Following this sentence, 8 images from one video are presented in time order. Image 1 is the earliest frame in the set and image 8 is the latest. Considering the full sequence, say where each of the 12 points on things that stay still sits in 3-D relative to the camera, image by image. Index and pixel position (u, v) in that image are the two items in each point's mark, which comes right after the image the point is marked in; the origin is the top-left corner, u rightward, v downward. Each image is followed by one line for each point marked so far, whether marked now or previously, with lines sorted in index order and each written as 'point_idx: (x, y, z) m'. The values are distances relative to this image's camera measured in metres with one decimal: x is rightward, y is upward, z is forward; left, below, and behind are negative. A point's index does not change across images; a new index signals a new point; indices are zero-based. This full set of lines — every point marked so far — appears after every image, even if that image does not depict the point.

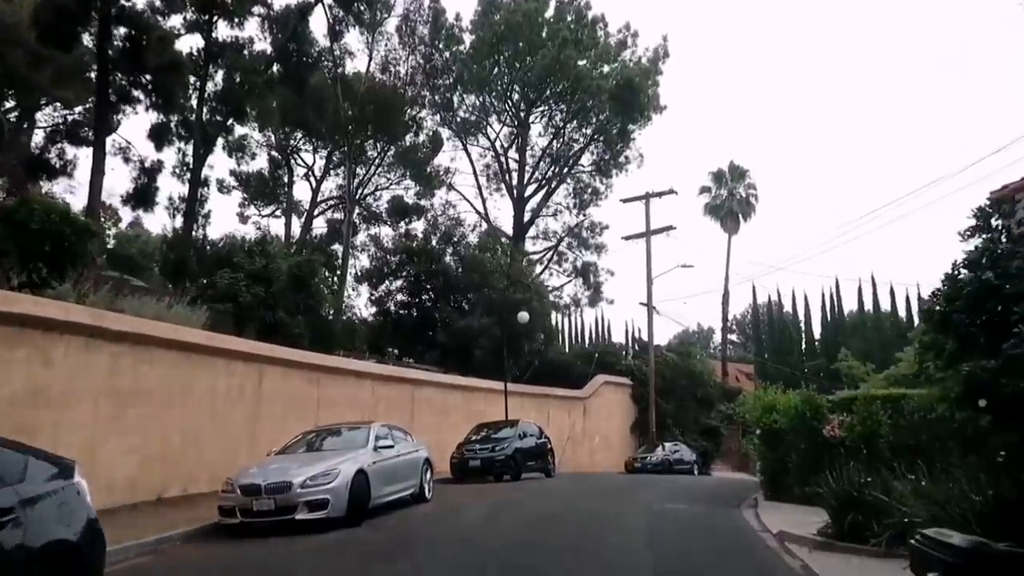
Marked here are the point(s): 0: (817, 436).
0: (+6.4, -3.1, +16.5) m
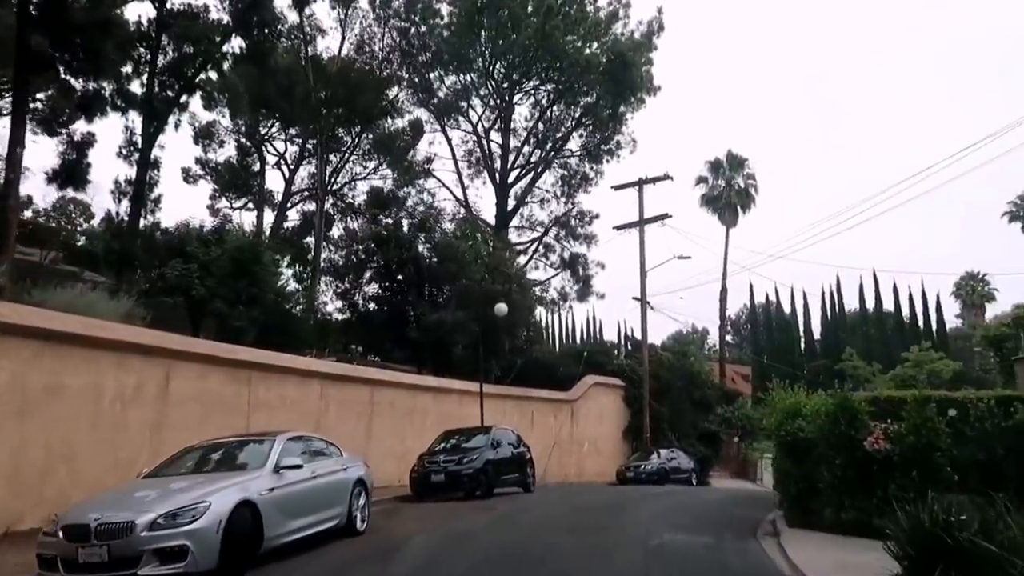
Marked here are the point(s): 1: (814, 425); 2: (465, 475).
0: (+5.7, -2.7, +13.2) m
1: (+5.3, -2.4, +13.9) m
2: (-1.1, -4.5, +19.0) m
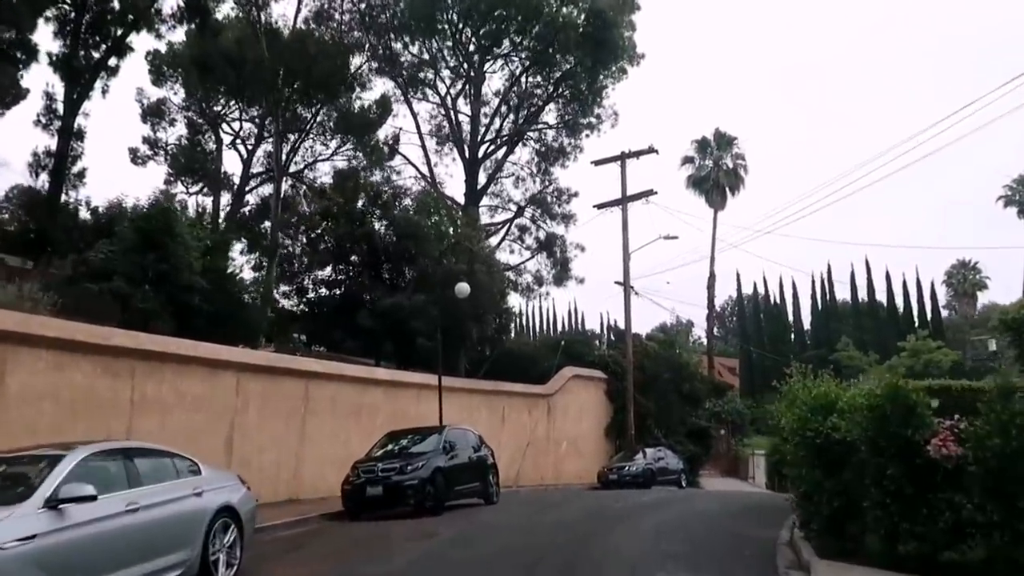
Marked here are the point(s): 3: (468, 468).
0: (+4.9, -2.1, +9.7) m
1: (+4.5, -1.8, +10.5) m
2: (-2.0, -3.9, +15.5) m
3: (-1.0, -4.0, +17.5) m
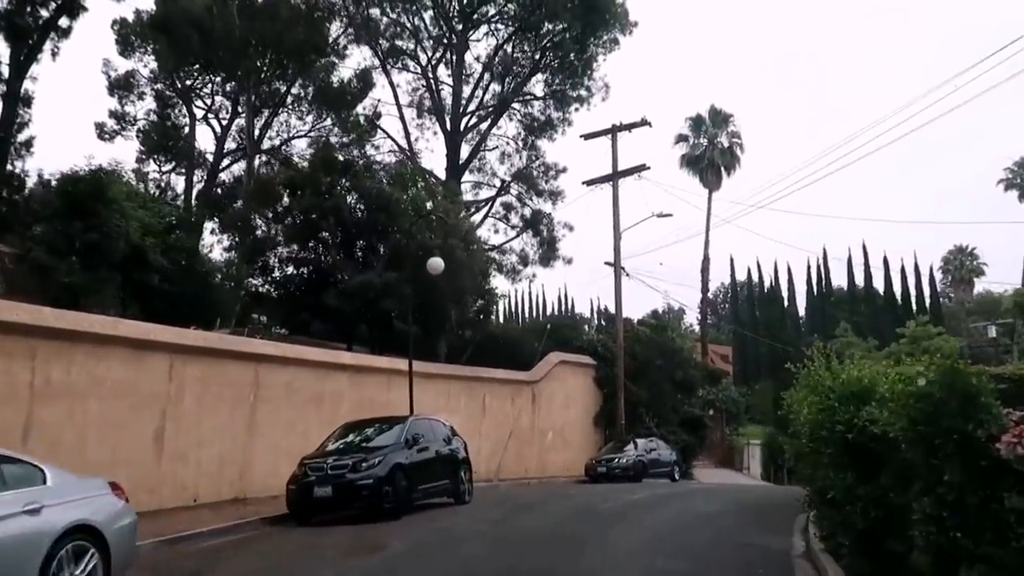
0: (+4.5, -1.6, +7.7) m
1: (+4.1, -1.3, +8.4) m
2: (-2.5, -3.4, +13.4) m
3: (-1.5, -3.4, +15.4) m
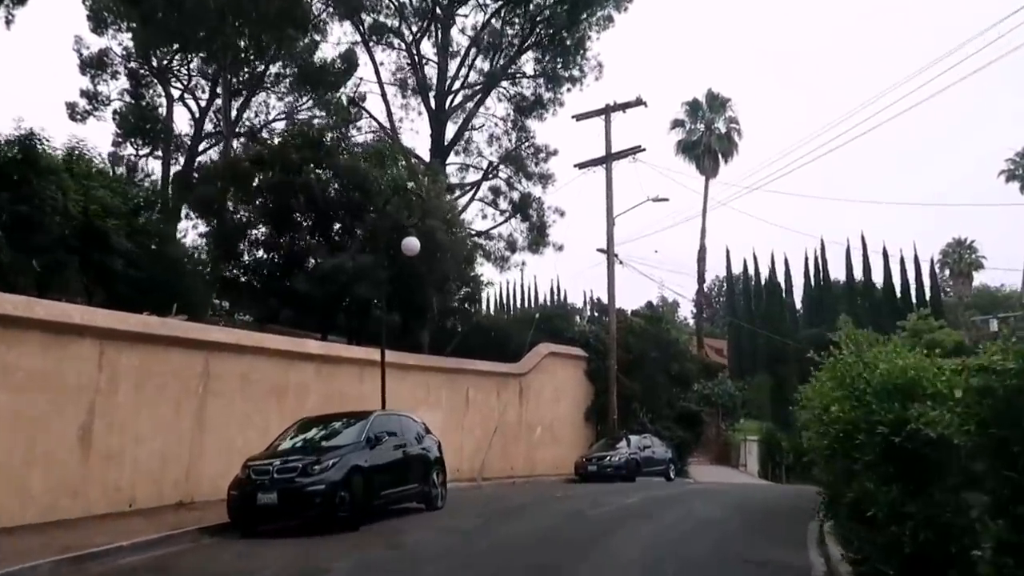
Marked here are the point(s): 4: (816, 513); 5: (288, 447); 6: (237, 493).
0: (+4.2, -1.4, +5.9) m
1: (+3.8, -1.0, +6.7) m
2: (-2.9, -3.0, +11.6) m
3: (-1.9, -3.1, +13.6) m
4: (+6.3, -4.7, +16.5) m
5: (-3.6, -2.5, +12.6) m
6: (-4.1, -3.1, +11.8) m
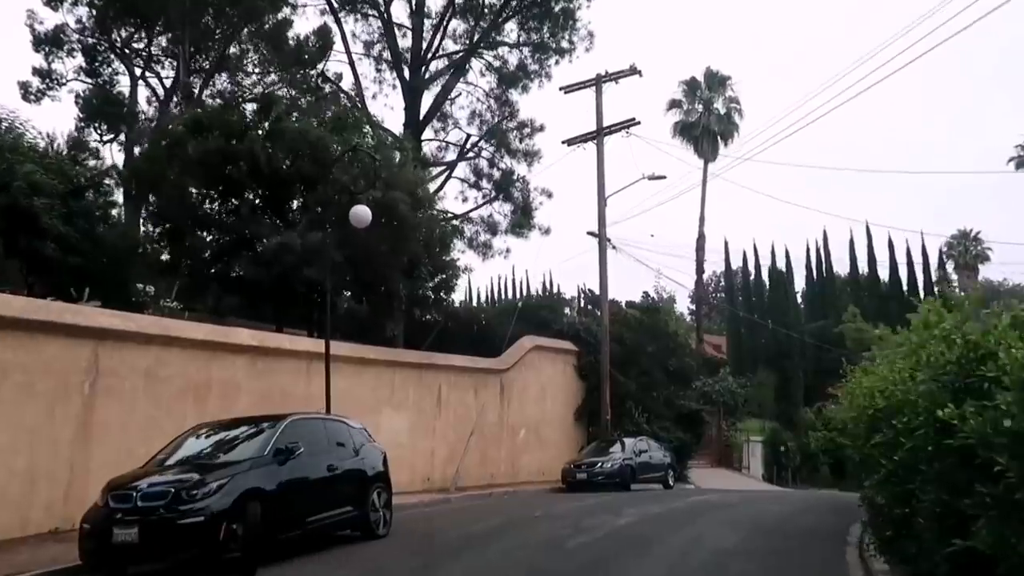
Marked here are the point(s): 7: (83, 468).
0: (+3.6, -0.9, +2.9) m
1: (+3.2, -0.6, +3.7) m
2: (-3.4, -2.6, +8.5) m
3: (-2.4, -2.6, +10.6) m
4: (+5.8, -4.2, +13.5) m
5: (-4.1, -2.1, +9.6) m
6: (-4.6, -2.6, +8.7) m
7: (-6.7, -2.8, +12.4) m
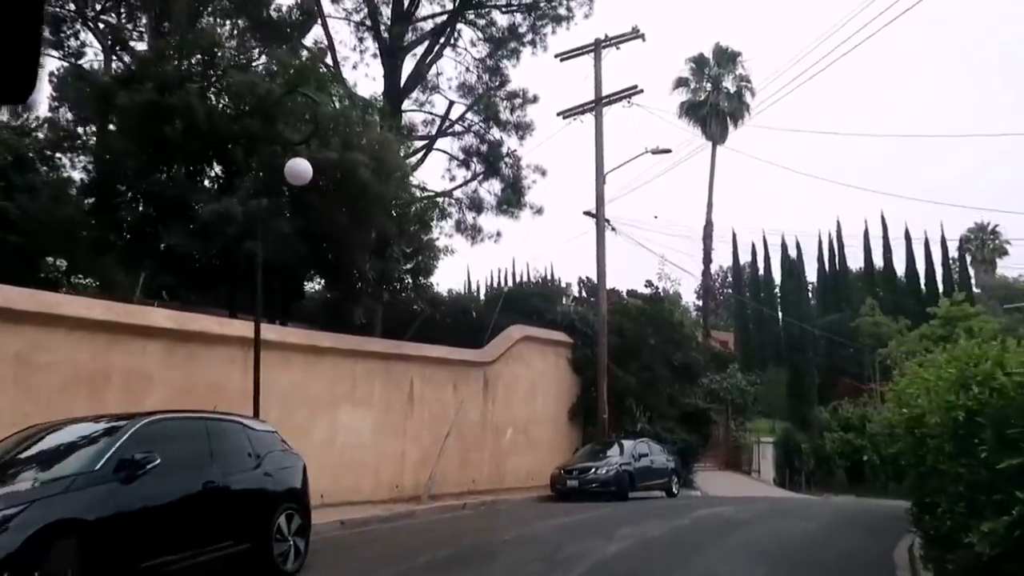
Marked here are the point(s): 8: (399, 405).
0: (+3.1, -0.5, +0.1) m
1: (+2.6, -0.2, +0.9) m
2: (-4.0, -2.1, +5.8) m
3: (-3.0, -2.2, +7.8) m
4: (+5.2, -3.8, +10.7) m
5: (-4.7, -1.6, +6.9) m
6: (-5.2, -2.2, +6.0) m
7: (-7.2, -2.3, +9.7) m
8: (-2.7, -2.9, +19.6) m
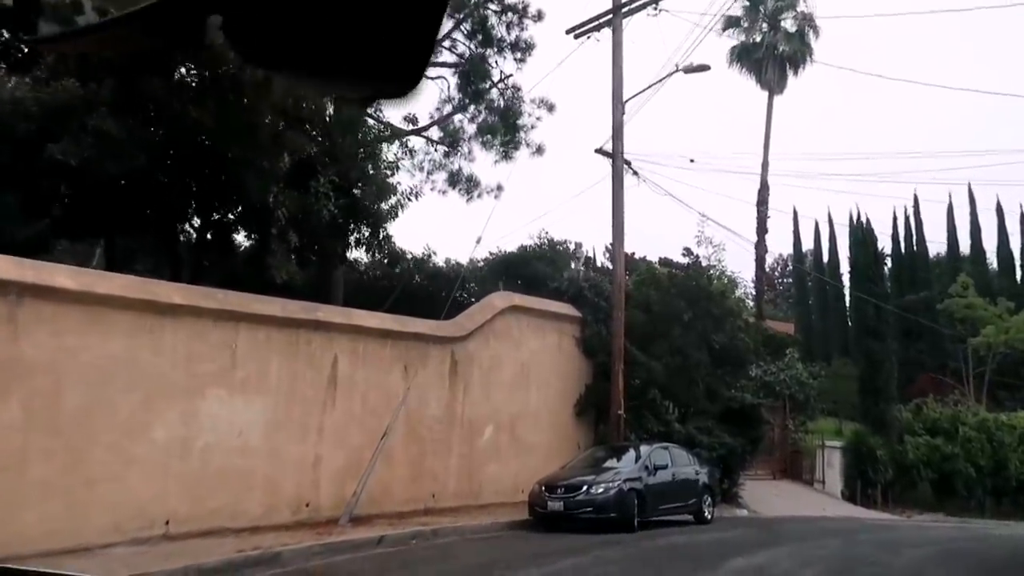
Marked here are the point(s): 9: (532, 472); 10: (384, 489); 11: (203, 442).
0: (+1.0, +0.4, -5.7) m
1: (+0.6, +0.7, -5.0) m
2: (-5.7, -1.2, +0.4) m
3: (-4.5, -1.2, +2.4) m
4: (+3.9, -2.8, +4.7) m
5: (-6.3, -0.6, +1.5) m
6: (-6.9, -1.2, +0.7) m
7: (-8.6, -1.3, +4.5) m
8: (-3.4, -1.8, +14.0) m
9: (+0.6, -4.6, +19.6) m
10: (-2.3, -4.0, +15.5) m
11: (-4.7, -2.3, +12.1) m
